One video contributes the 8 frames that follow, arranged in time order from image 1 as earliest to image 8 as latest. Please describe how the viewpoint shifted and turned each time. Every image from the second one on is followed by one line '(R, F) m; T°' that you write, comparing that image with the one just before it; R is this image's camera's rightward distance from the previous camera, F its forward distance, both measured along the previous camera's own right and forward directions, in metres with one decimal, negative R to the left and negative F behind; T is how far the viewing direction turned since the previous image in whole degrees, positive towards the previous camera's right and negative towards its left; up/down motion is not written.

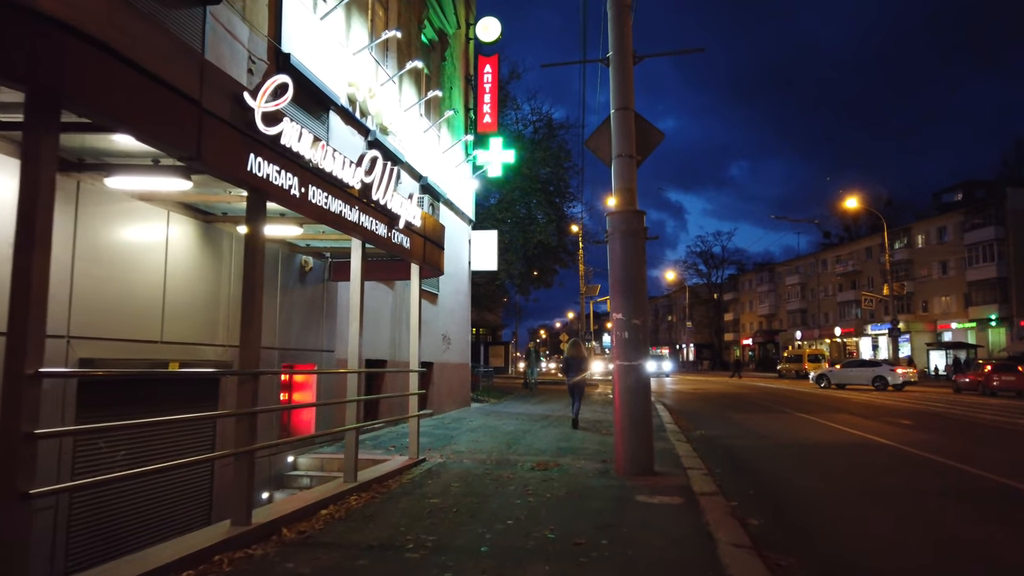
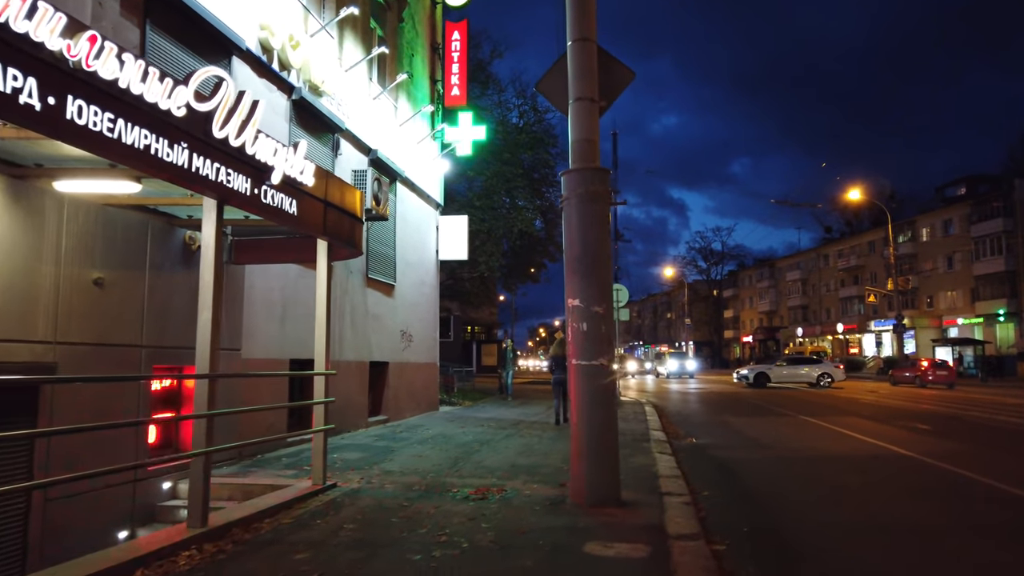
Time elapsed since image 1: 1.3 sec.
(+0.7, +1.9) m; 0°
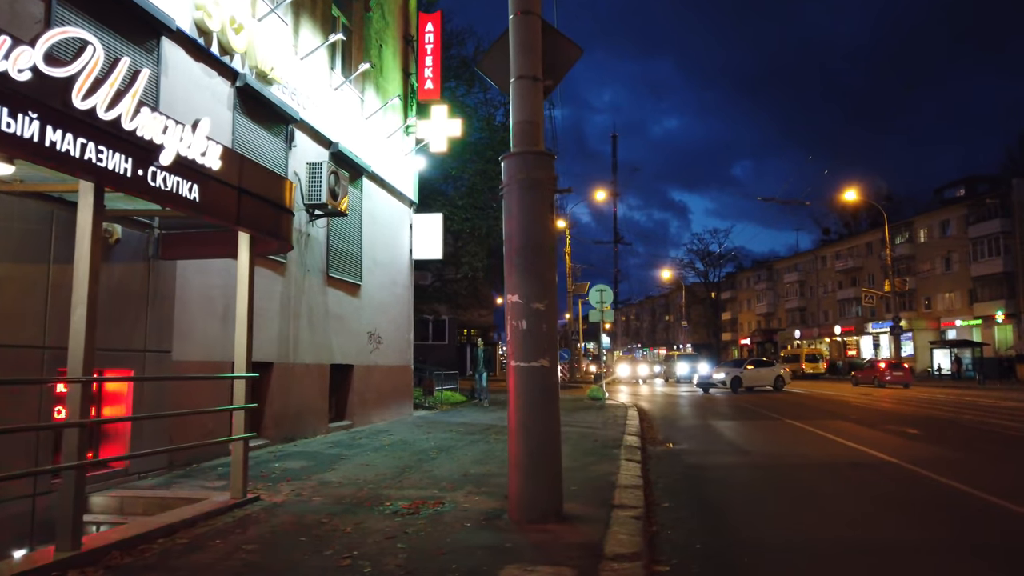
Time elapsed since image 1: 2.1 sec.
(+0.6, +0.6) m; 0°
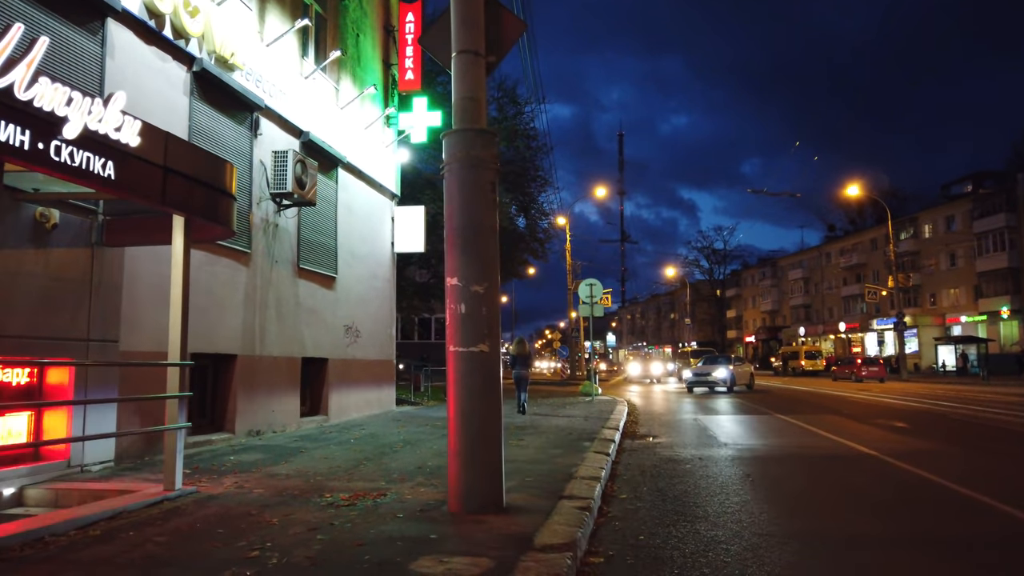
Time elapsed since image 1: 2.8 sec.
(+0.6, +0.3) m; -1°
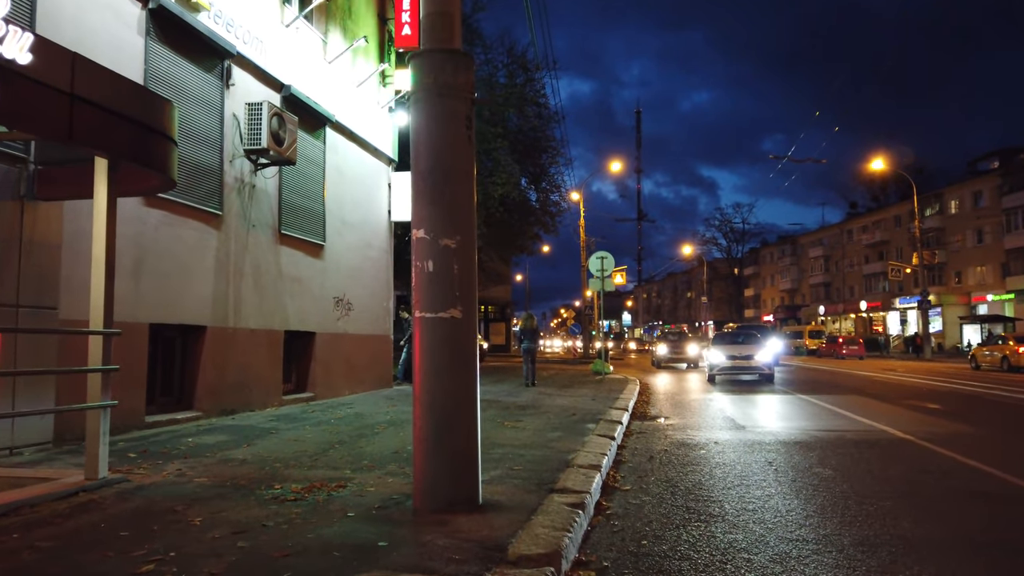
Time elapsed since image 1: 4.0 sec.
(+0.3, +1.0) m; -1°
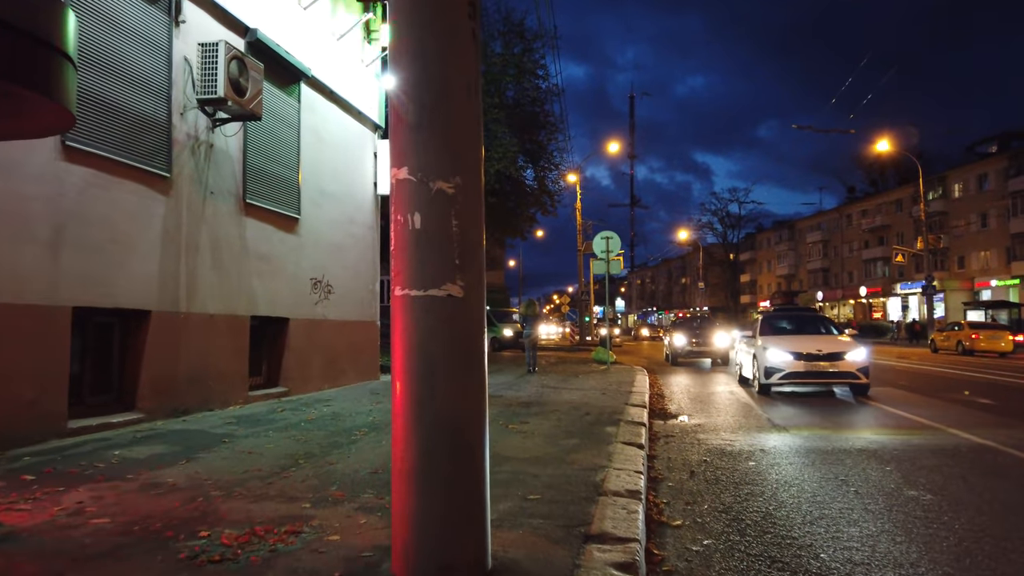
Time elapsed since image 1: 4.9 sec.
(-0.1, +1.6) m; +1°
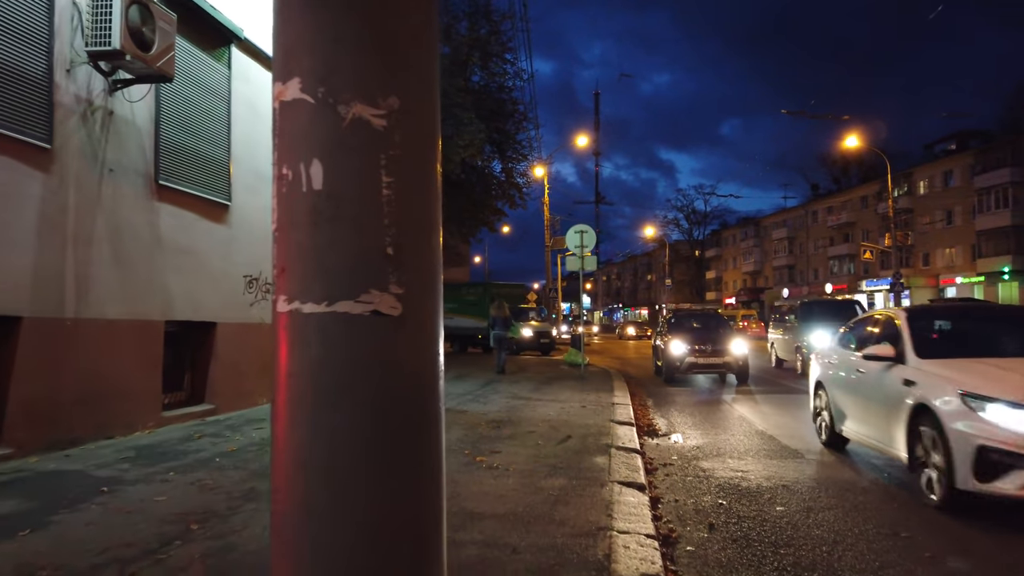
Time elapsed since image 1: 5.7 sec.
(0.0, +1.5) m; +3°
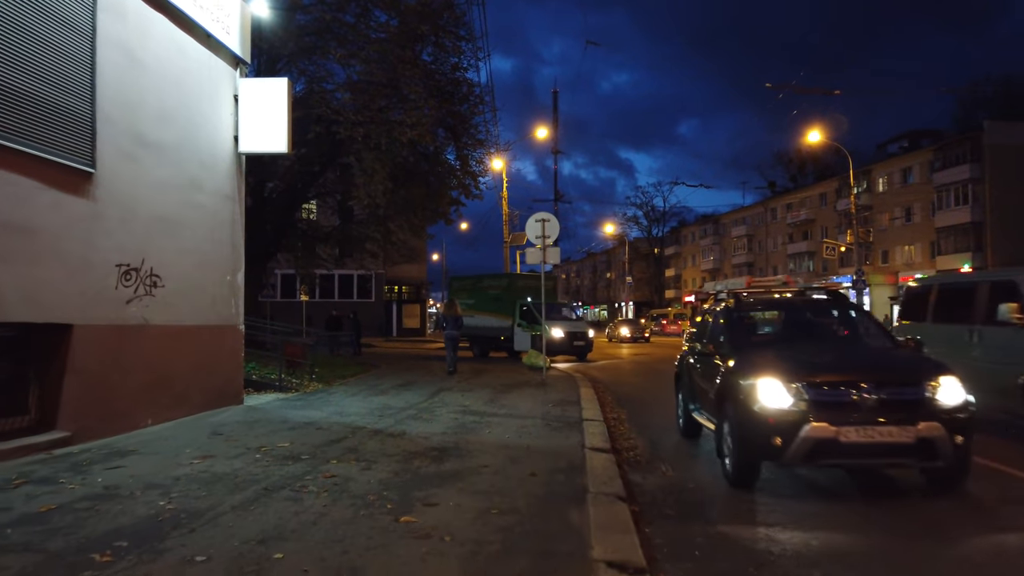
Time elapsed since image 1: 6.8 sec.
(+0.1, +2.0) m; +3°
